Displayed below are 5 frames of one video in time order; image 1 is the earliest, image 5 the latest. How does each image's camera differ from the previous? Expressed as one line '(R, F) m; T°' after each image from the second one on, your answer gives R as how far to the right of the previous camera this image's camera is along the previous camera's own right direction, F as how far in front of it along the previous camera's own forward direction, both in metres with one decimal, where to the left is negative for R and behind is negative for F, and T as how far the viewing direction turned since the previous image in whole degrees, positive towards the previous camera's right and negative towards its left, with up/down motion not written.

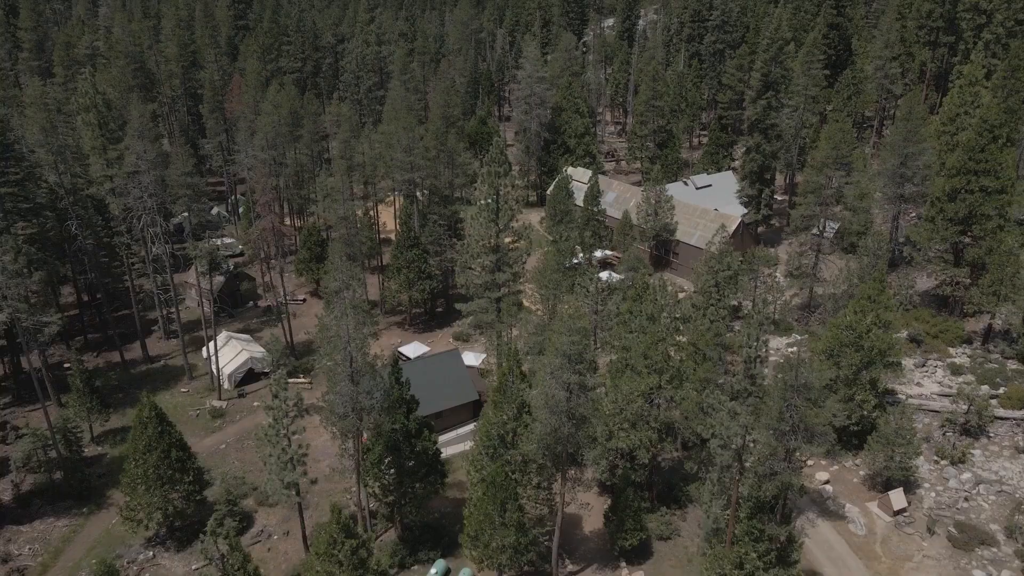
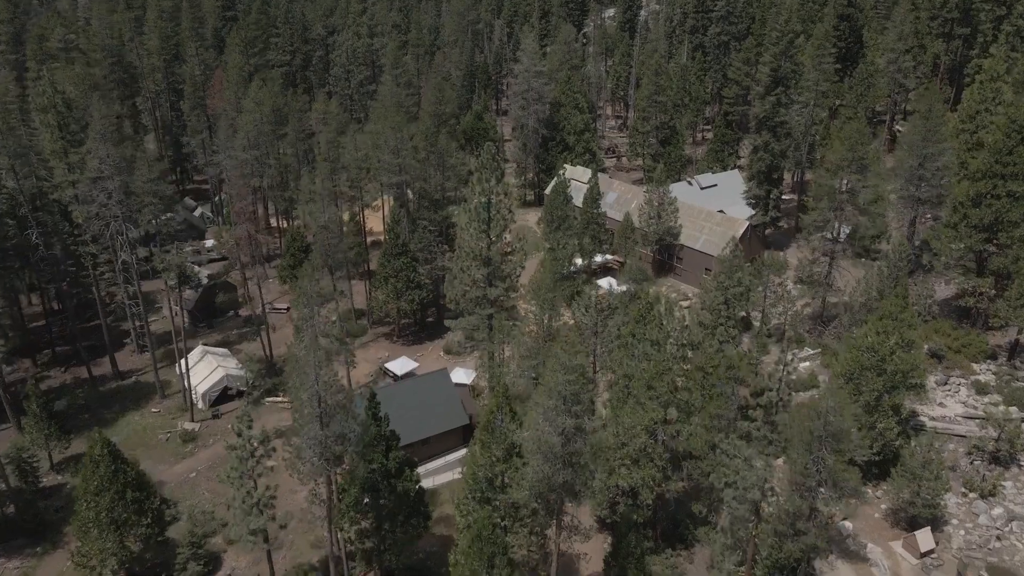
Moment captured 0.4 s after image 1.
(+0.4, +3.2) m; 0°
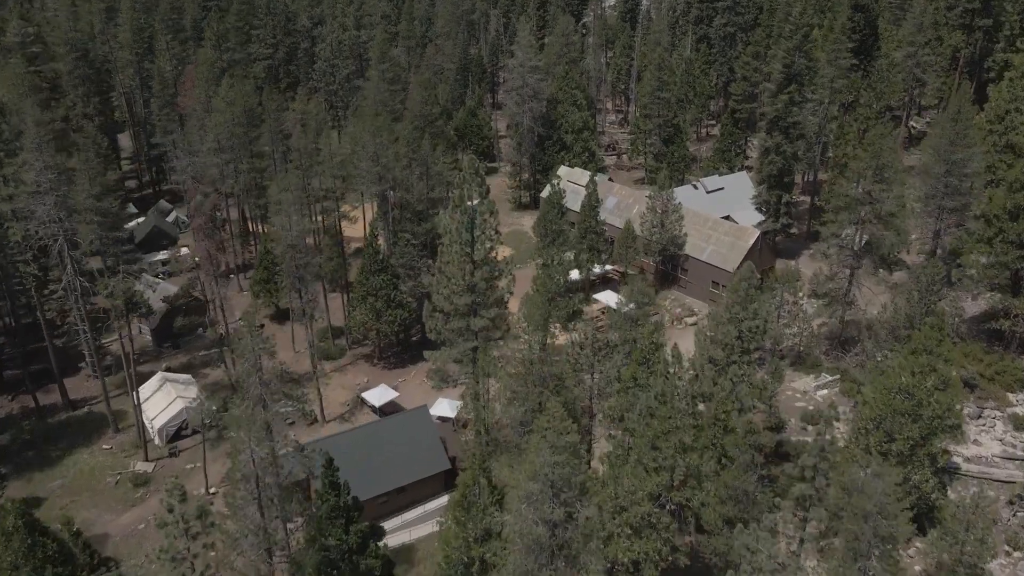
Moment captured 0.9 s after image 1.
(+0.7, +4.4) m; 0°
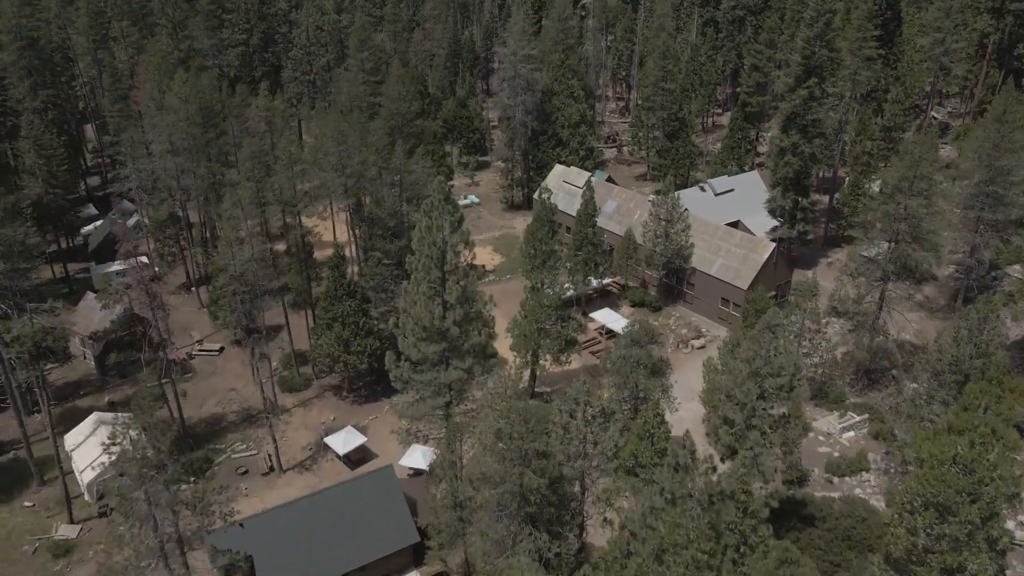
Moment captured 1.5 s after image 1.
(+0.9, +5.6) m; 0°
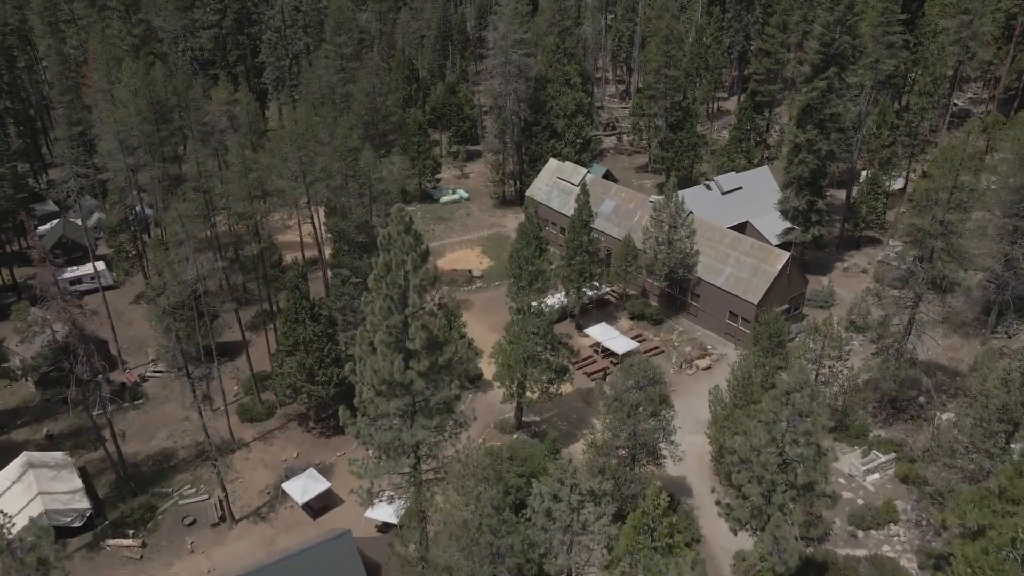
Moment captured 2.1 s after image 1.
(+0.8, +4.7) m; 0°
